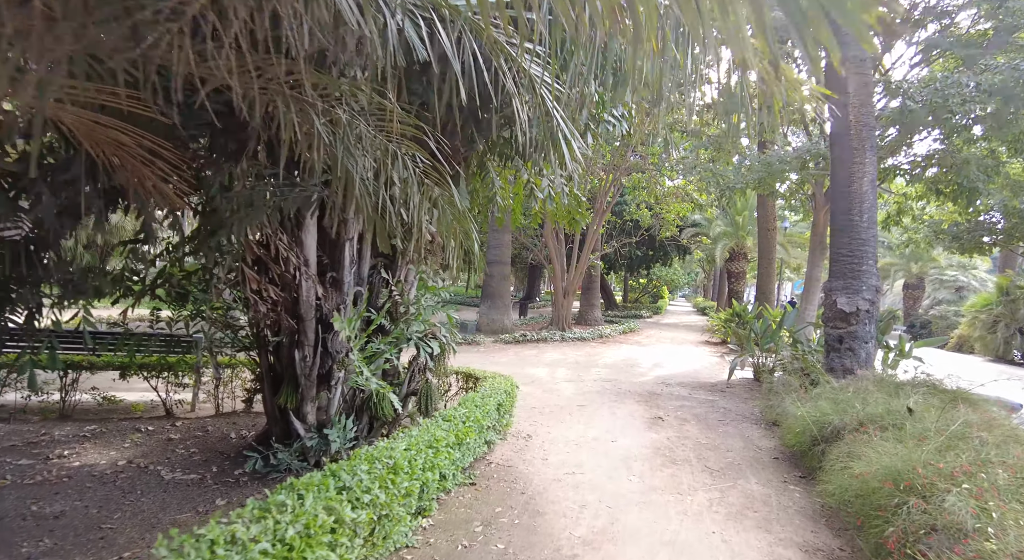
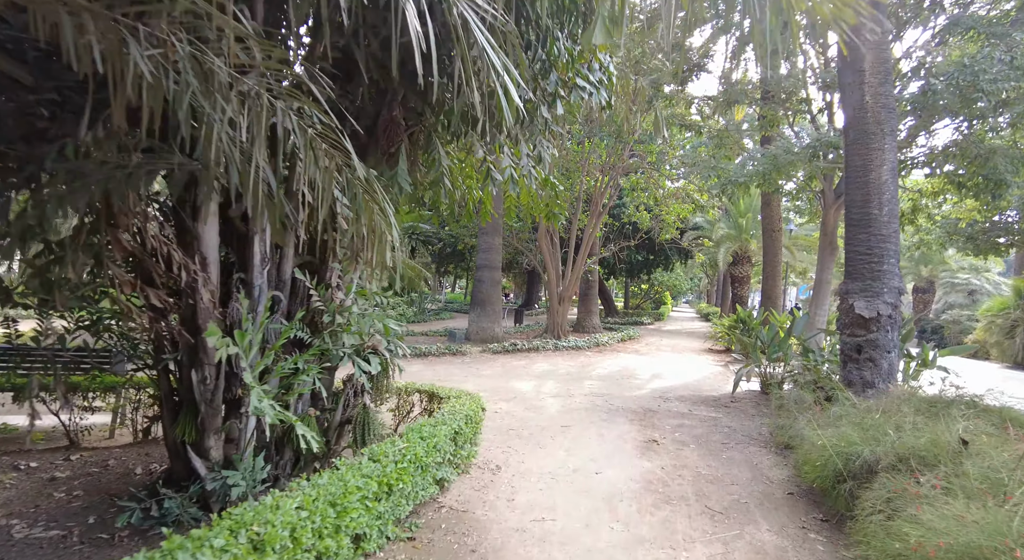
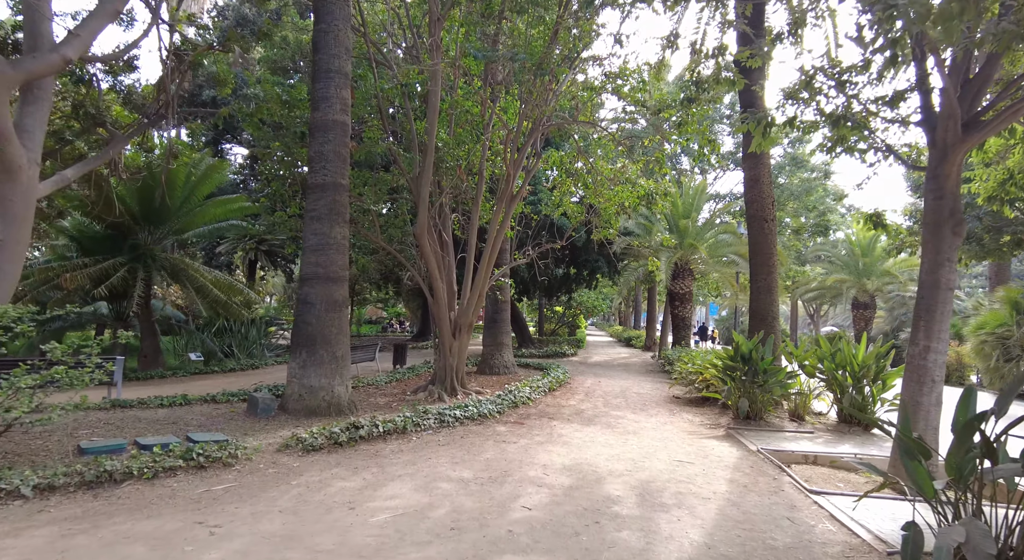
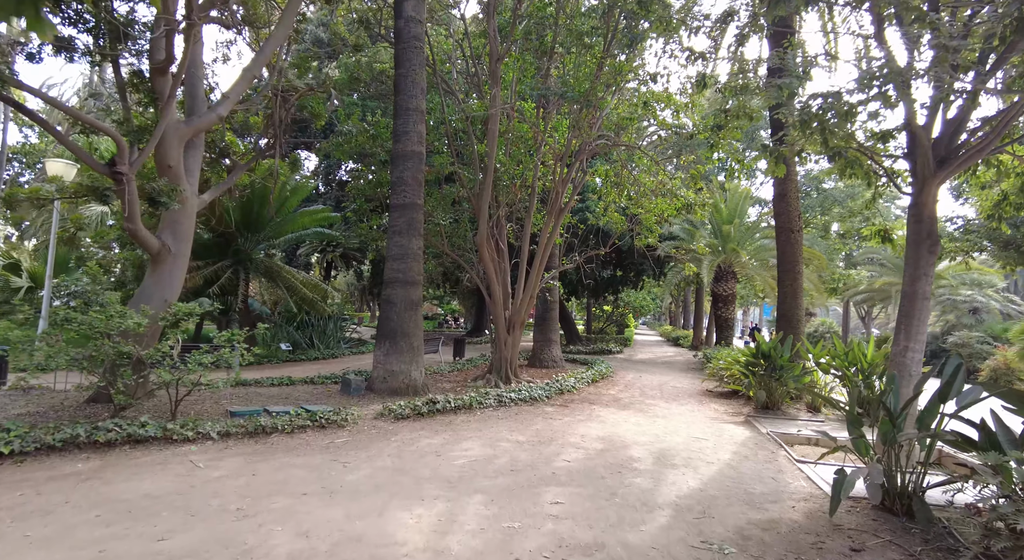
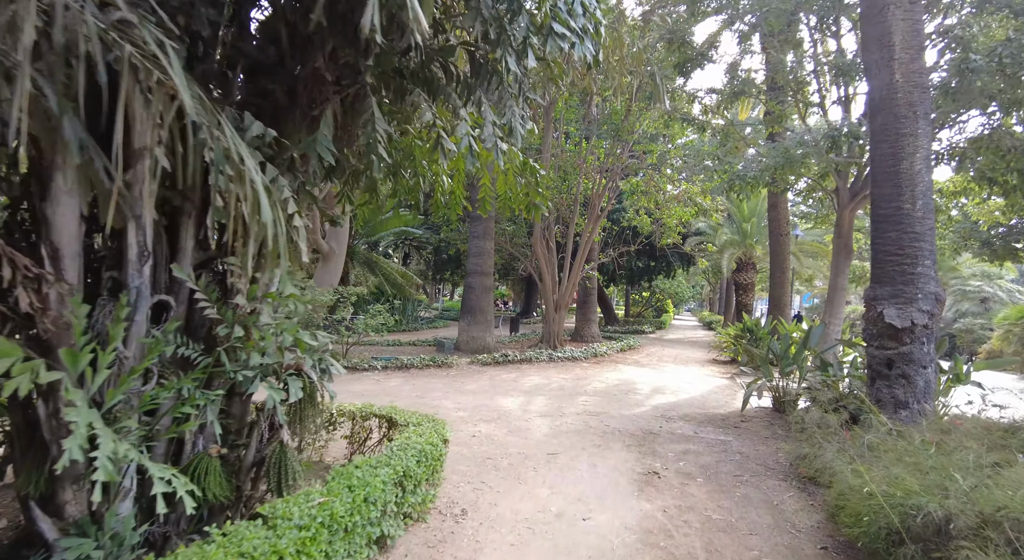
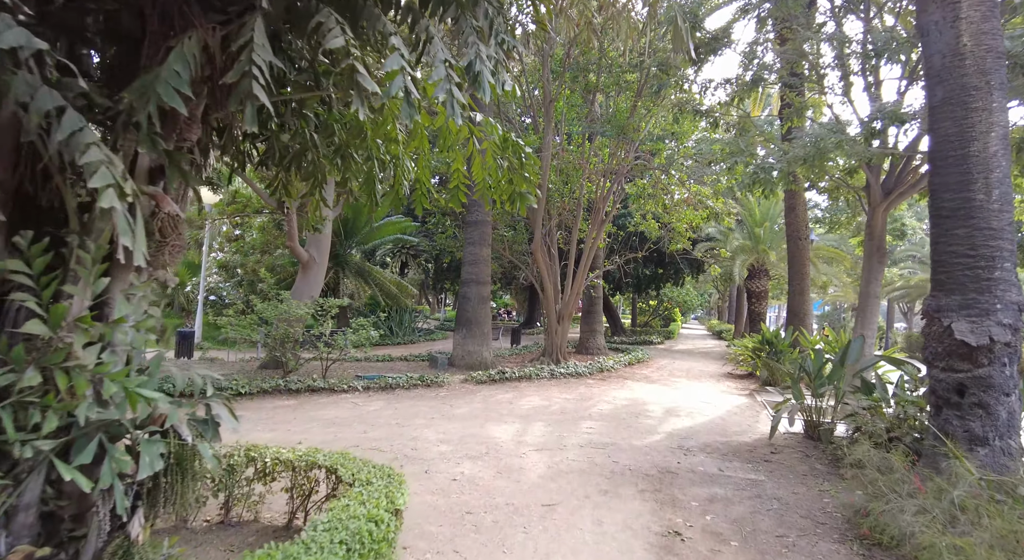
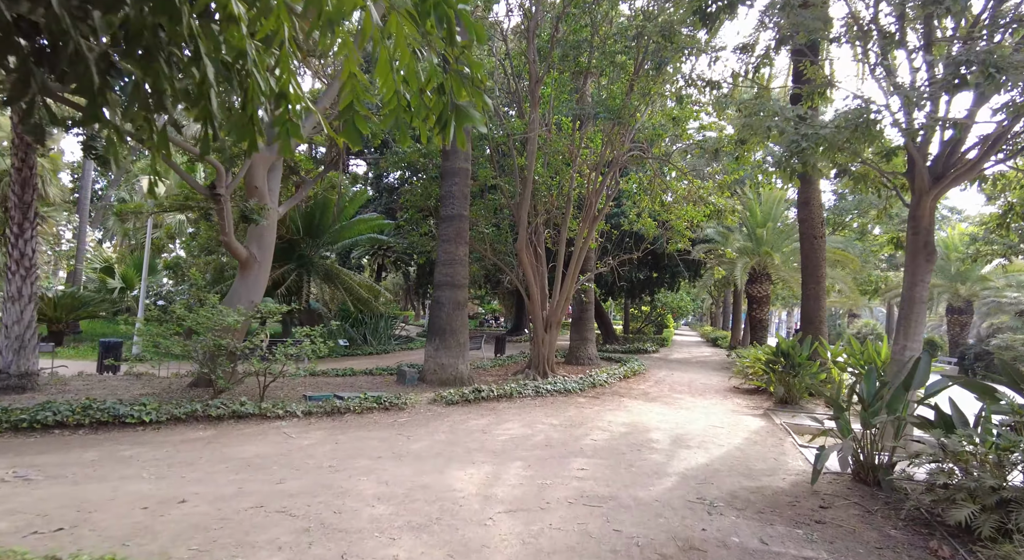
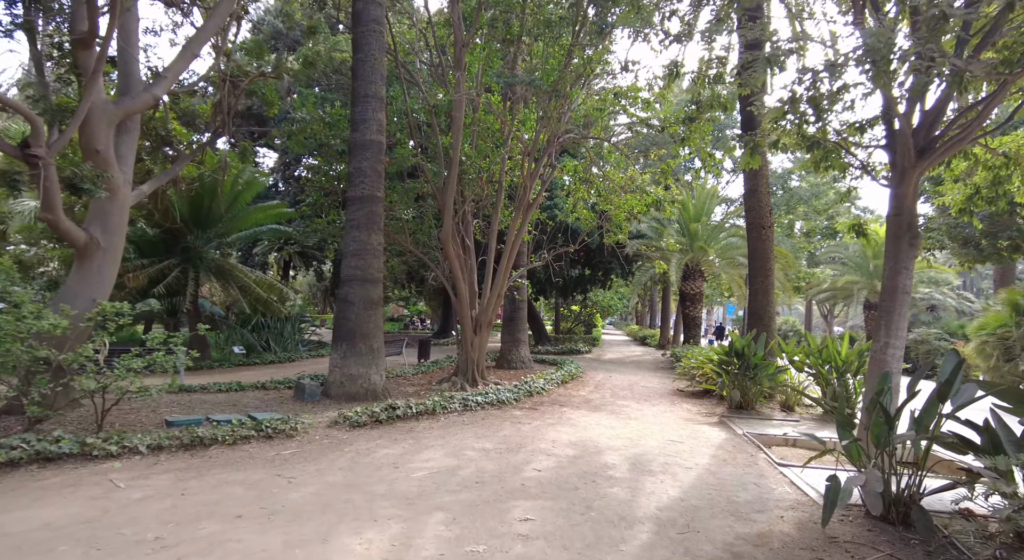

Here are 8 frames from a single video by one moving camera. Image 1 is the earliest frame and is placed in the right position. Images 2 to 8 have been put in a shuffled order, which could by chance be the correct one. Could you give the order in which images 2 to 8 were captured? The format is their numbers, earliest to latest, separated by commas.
2, 5, 6, 7, 4, 8, 3
